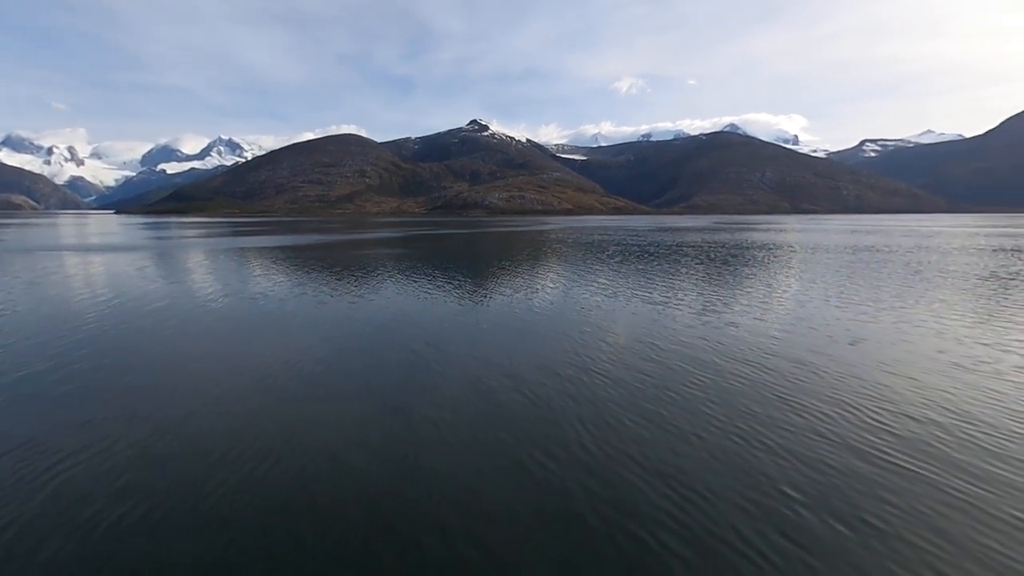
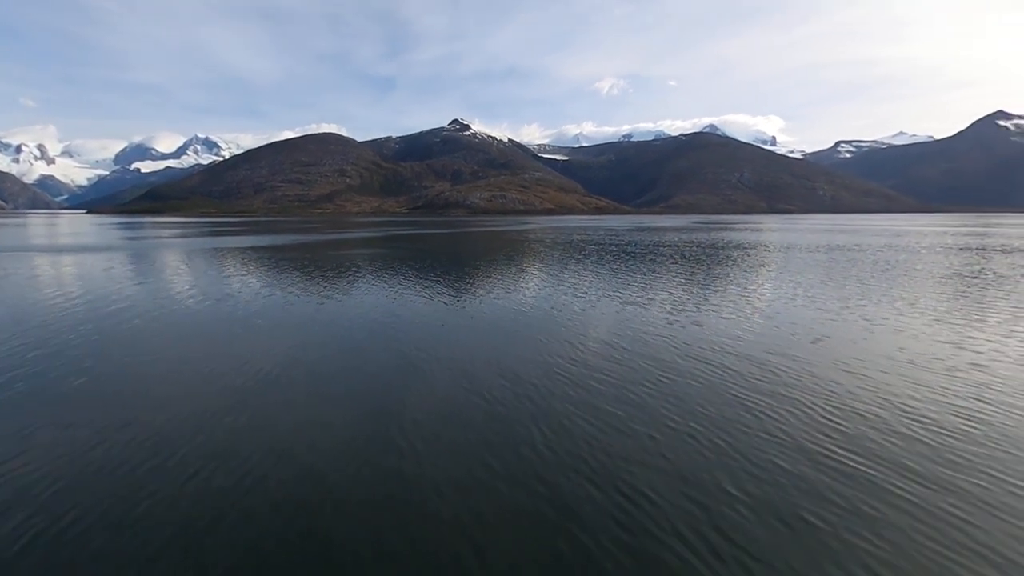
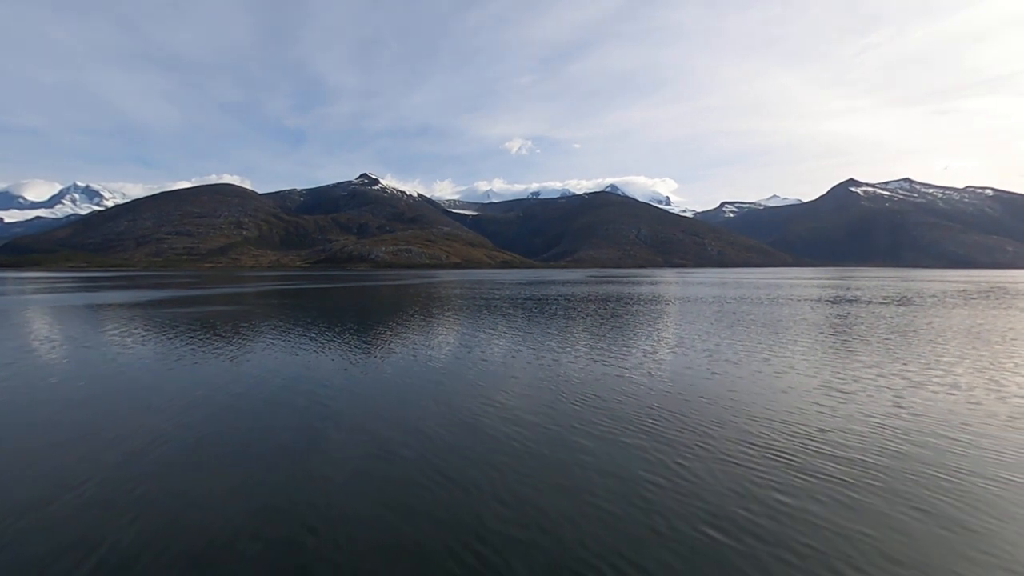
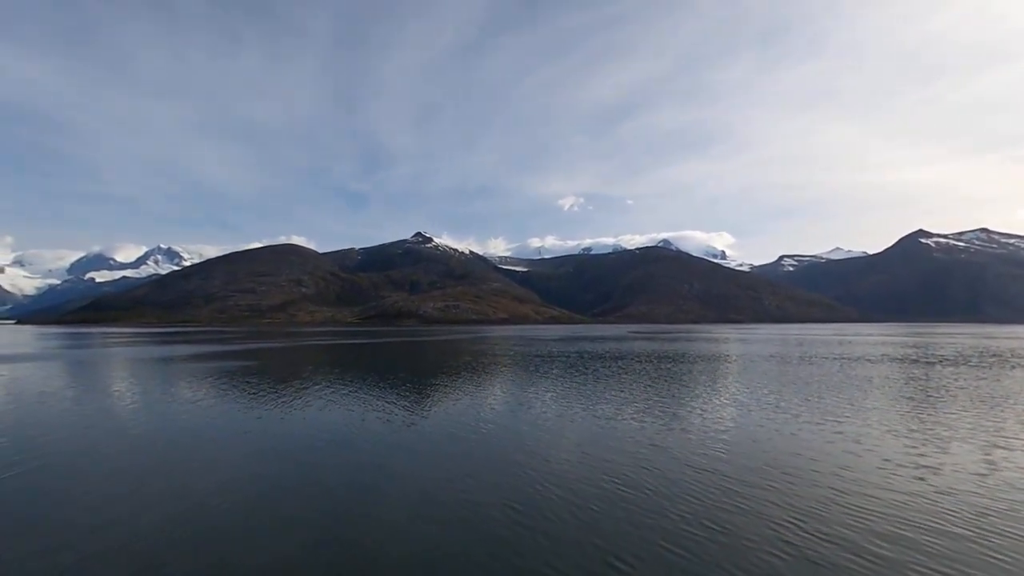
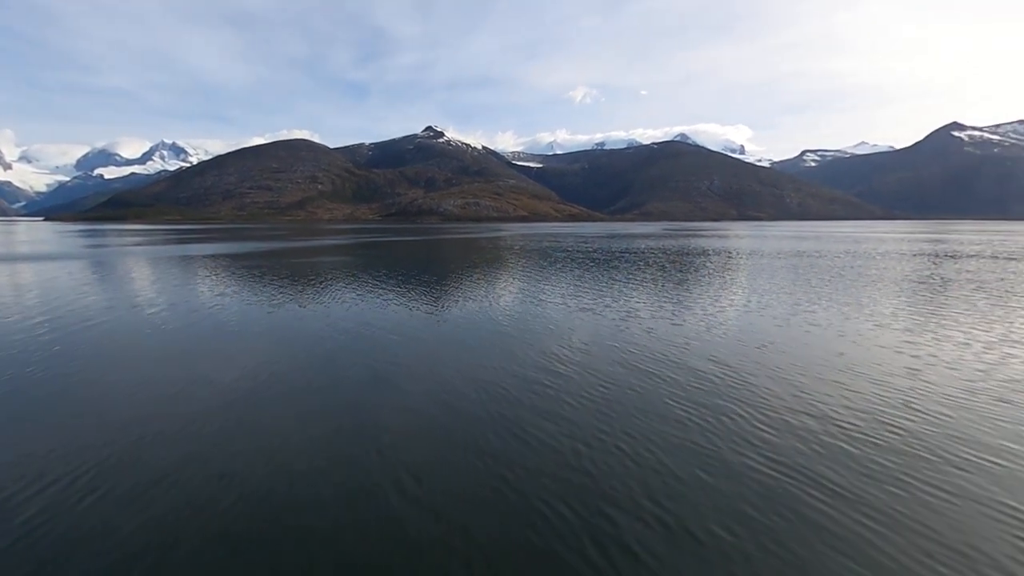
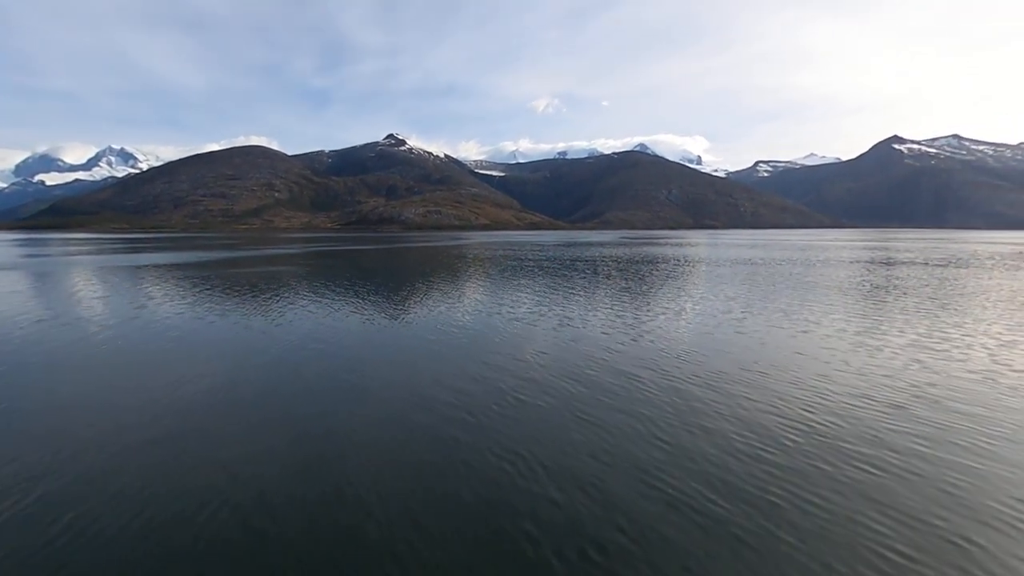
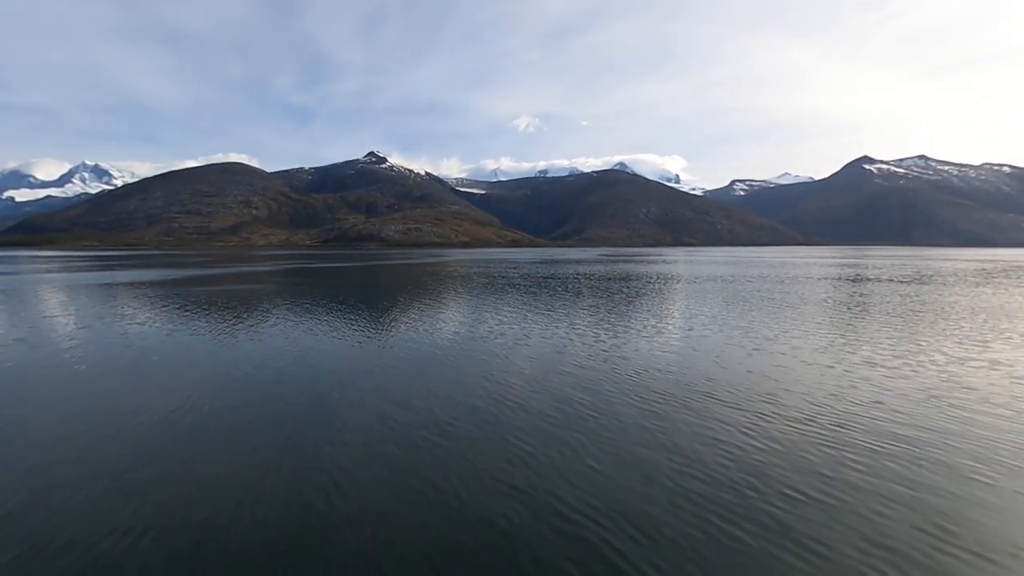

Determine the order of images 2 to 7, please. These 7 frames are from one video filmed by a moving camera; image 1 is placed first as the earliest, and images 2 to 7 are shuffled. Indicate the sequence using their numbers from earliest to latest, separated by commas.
2, 5, 6, 7, 3, 4
